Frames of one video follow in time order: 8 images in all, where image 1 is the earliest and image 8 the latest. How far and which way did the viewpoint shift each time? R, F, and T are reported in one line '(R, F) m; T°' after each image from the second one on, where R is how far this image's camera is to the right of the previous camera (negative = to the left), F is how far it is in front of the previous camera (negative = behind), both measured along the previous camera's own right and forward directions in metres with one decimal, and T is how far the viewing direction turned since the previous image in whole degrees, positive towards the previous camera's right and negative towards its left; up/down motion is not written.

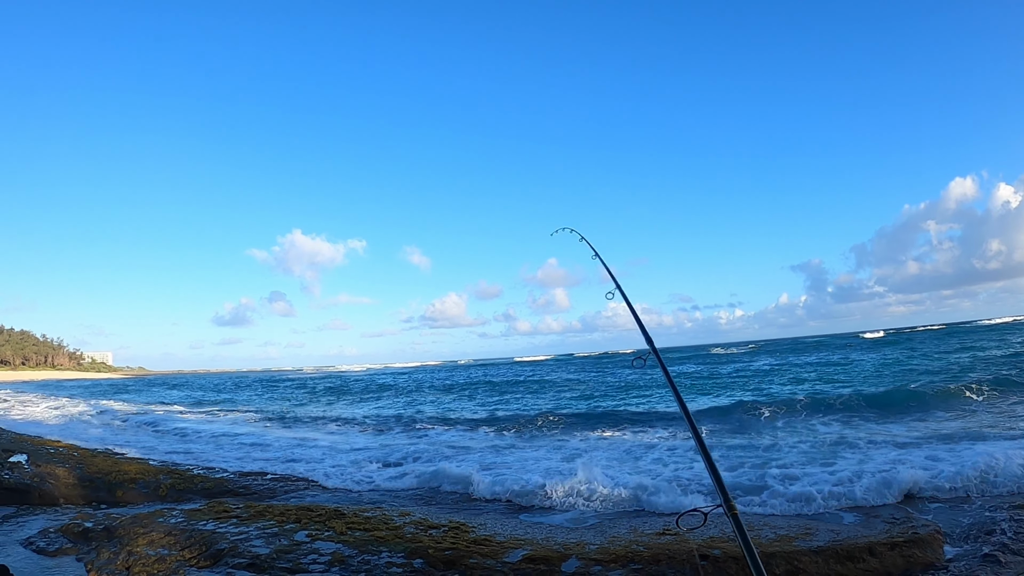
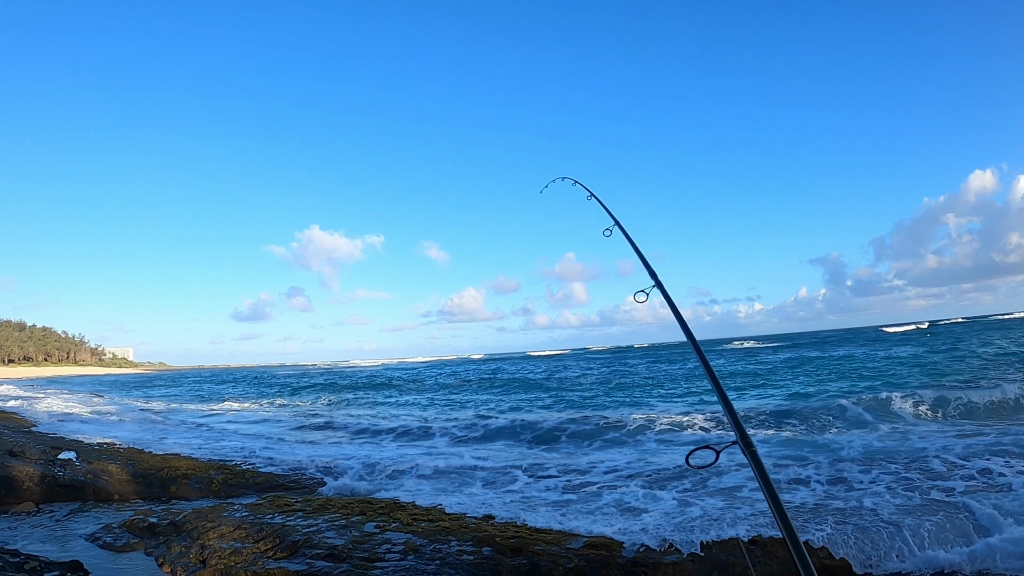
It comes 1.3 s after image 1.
(-0.5, +0.1) m; -1°
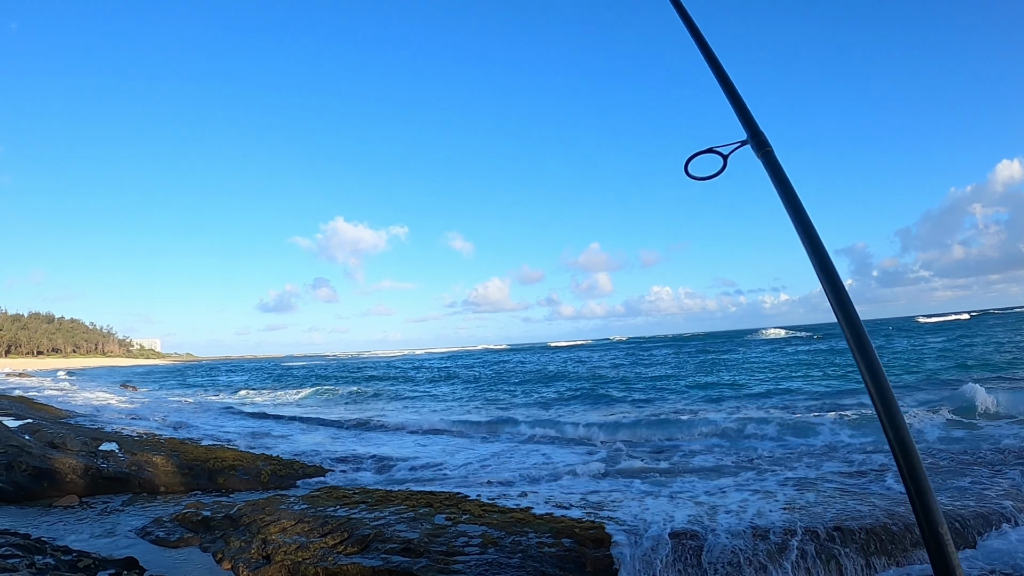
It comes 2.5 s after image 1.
(-0.6, +0.5) m; -2°
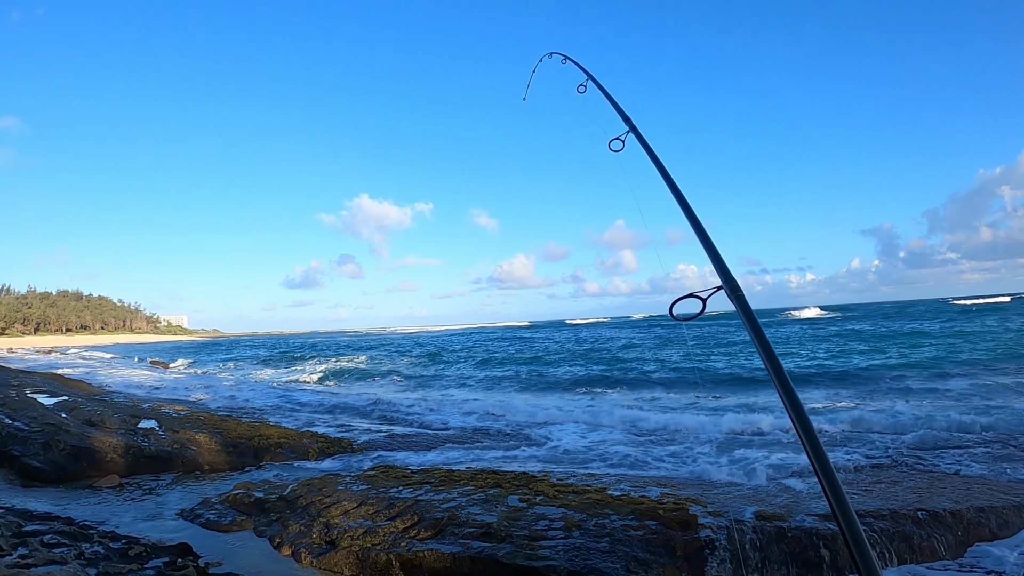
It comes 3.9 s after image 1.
(-0.4, +0.4) m; -2°
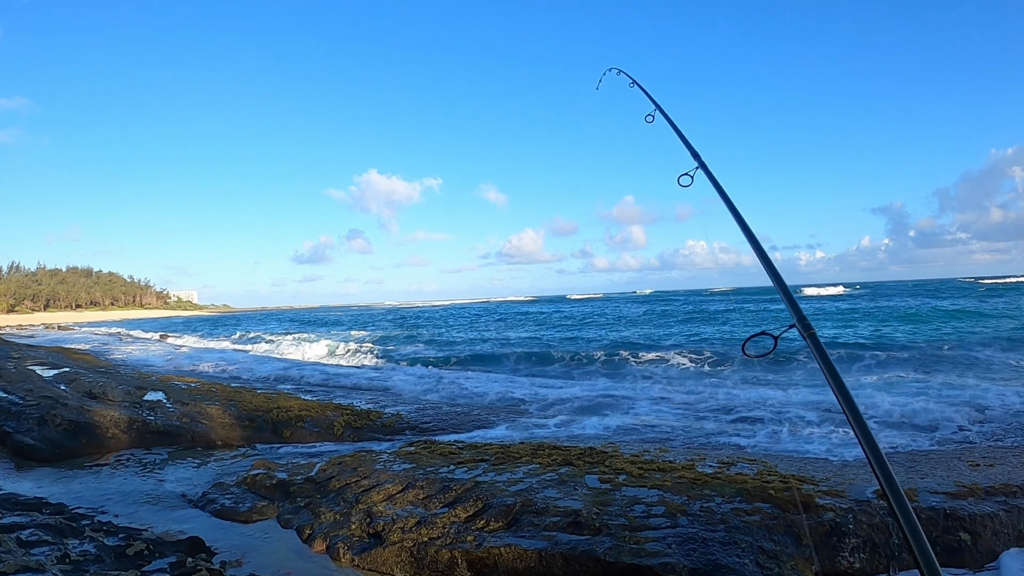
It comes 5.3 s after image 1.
(-0.5, +0.8) m; 0°
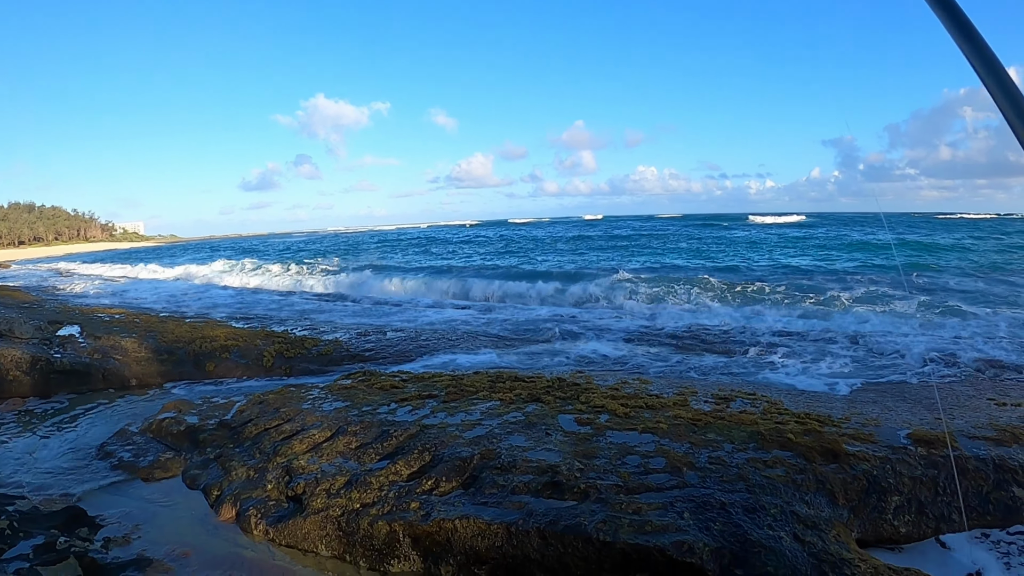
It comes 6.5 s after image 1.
(0.0, +0.8) m; +4°
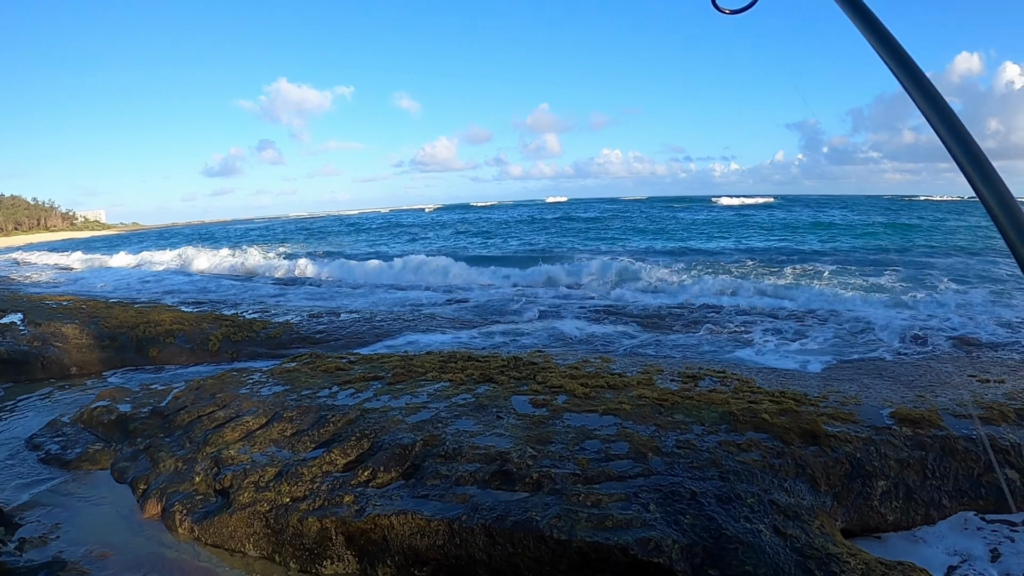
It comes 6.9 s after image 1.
(+0.1, +0.2) m; +2°
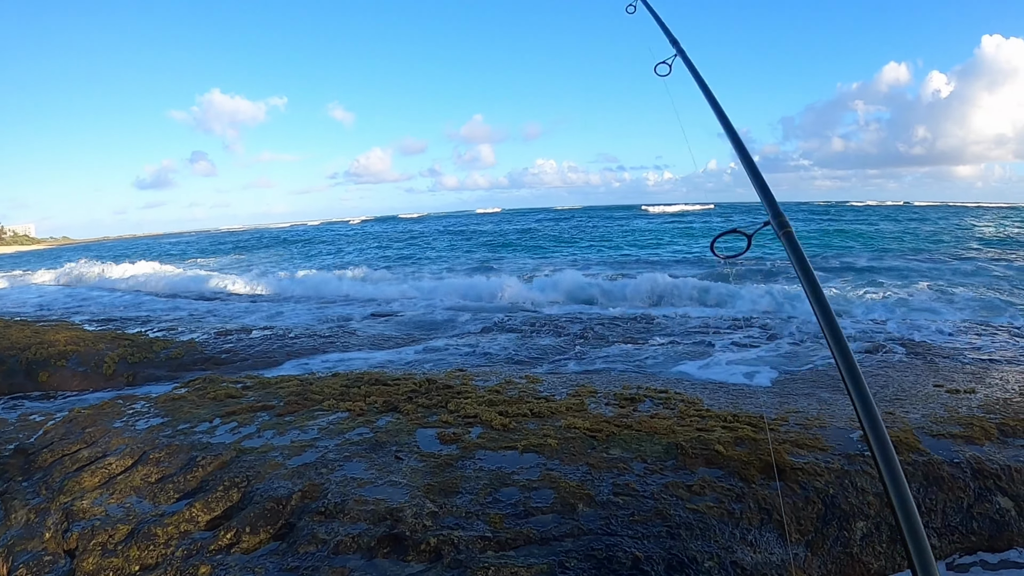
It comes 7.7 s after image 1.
(+0.2, +0.4) m; +4°
